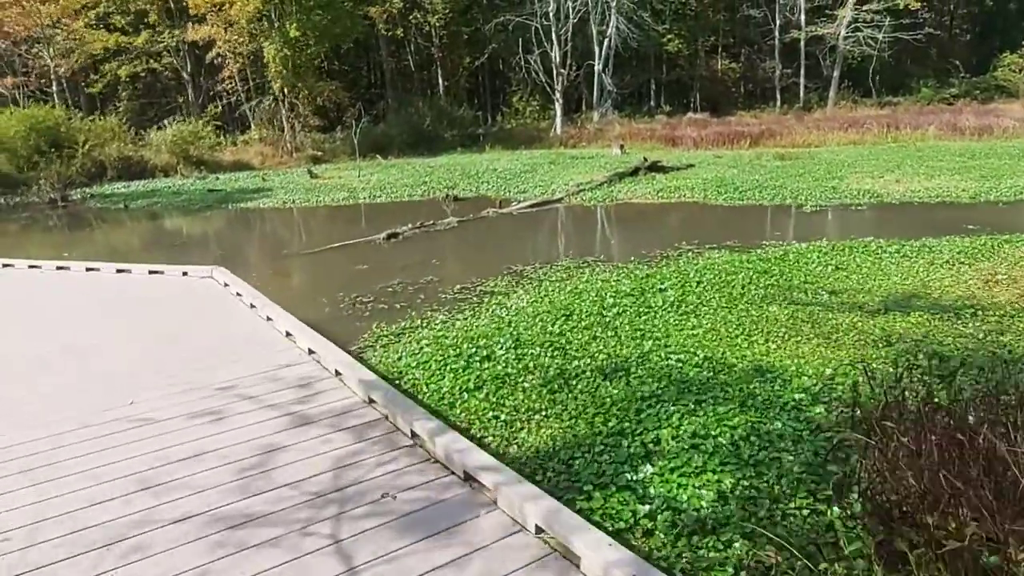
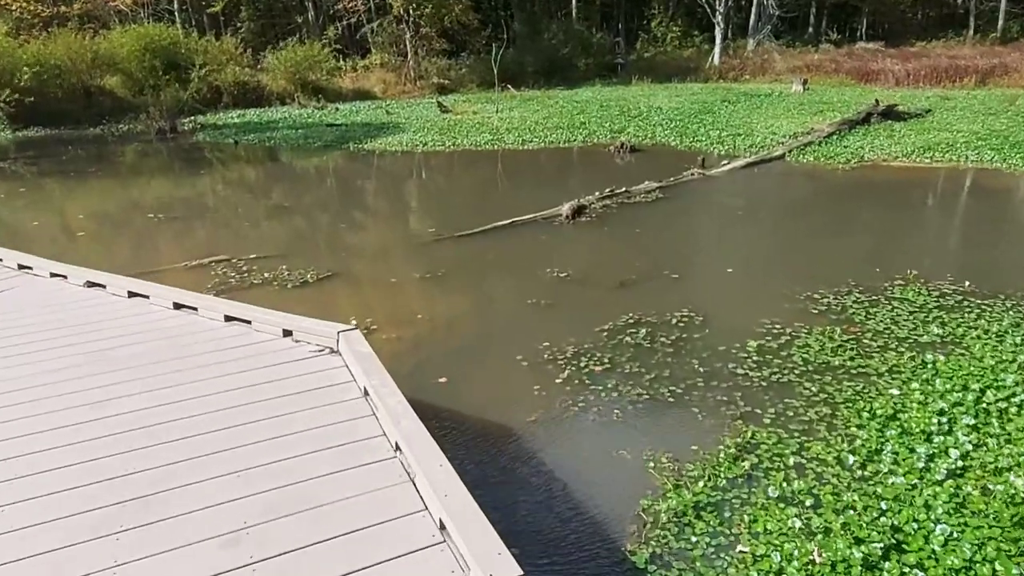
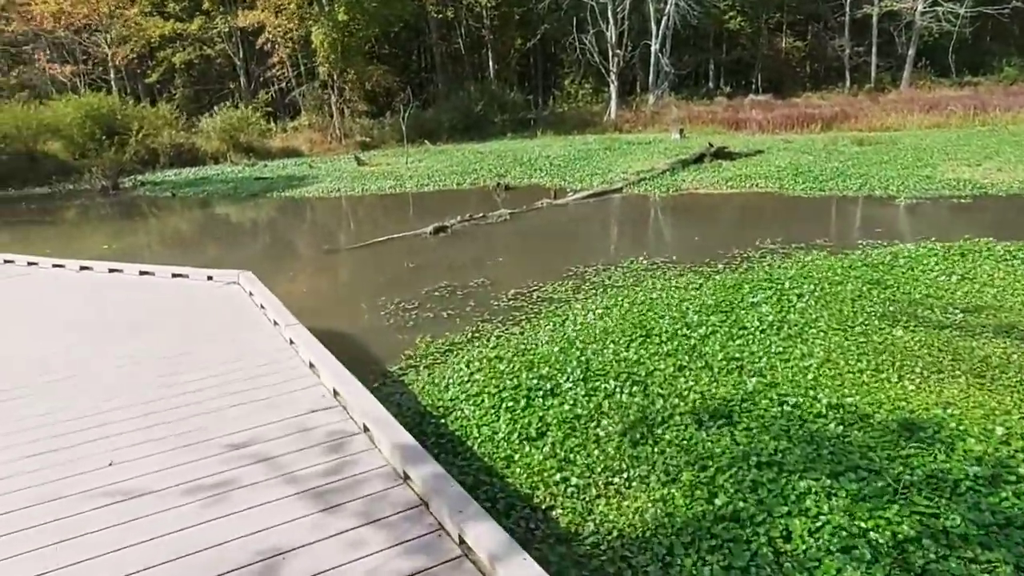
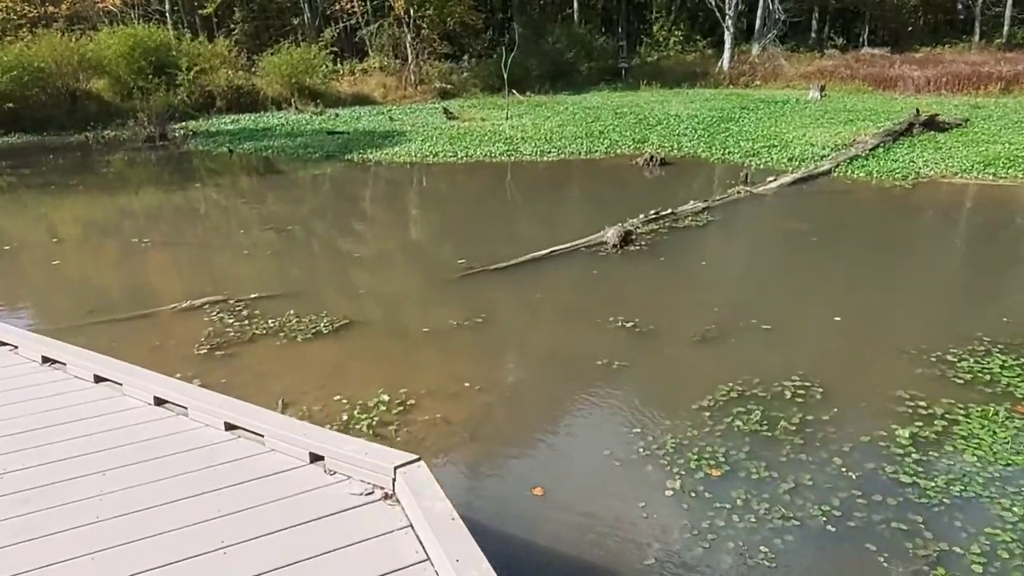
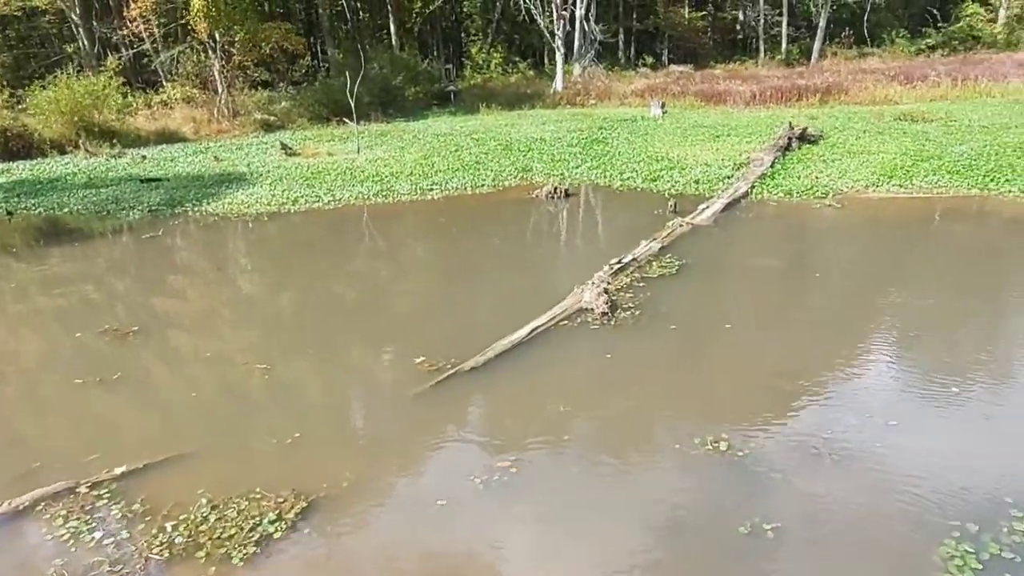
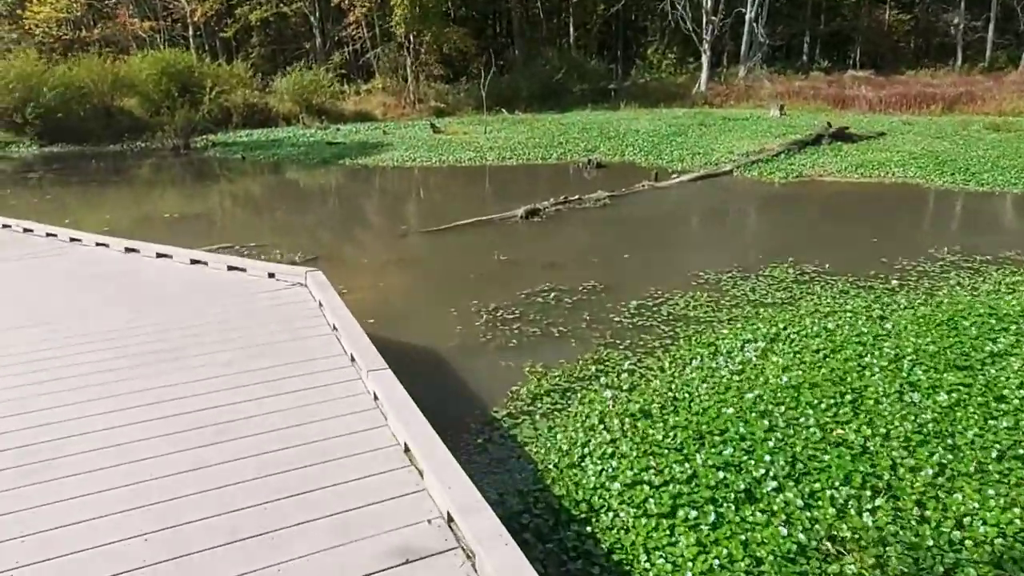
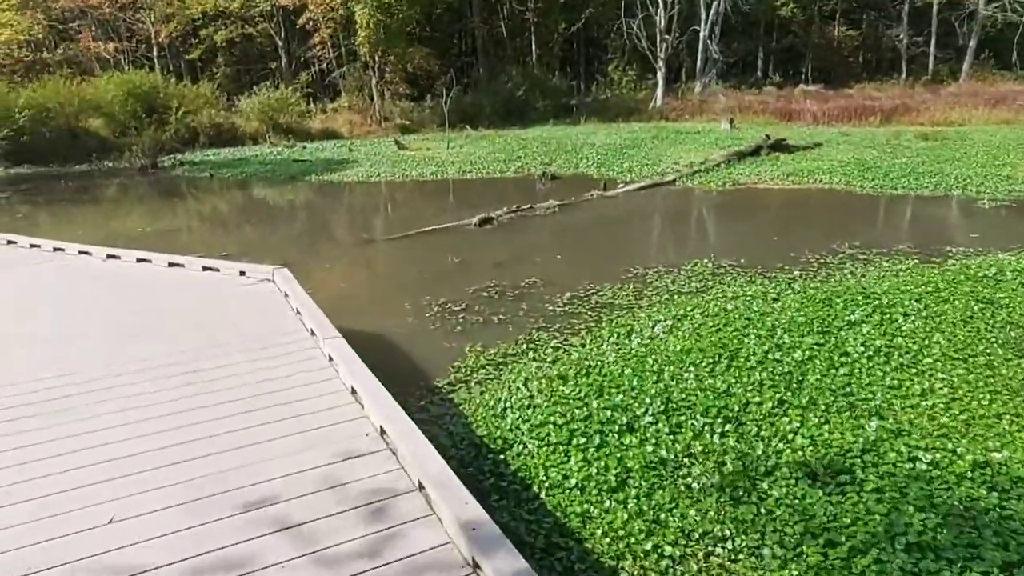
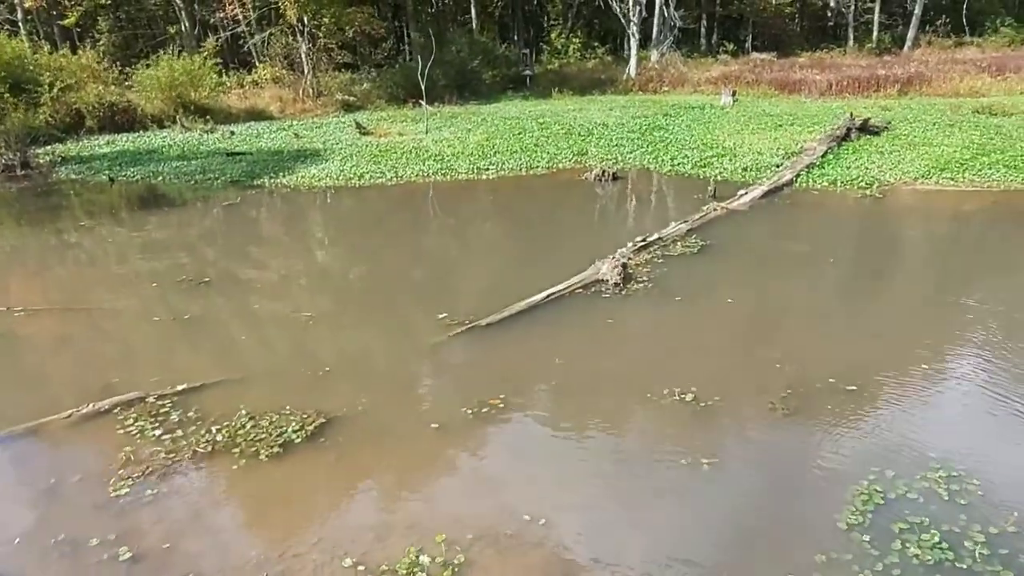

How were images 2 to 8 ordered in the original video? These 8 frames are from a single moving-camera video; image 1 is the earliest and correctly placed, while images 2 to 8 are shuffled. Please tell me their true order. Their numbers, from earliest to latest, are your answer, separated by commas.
3, 7, 6, 2, 4, 8, 5
